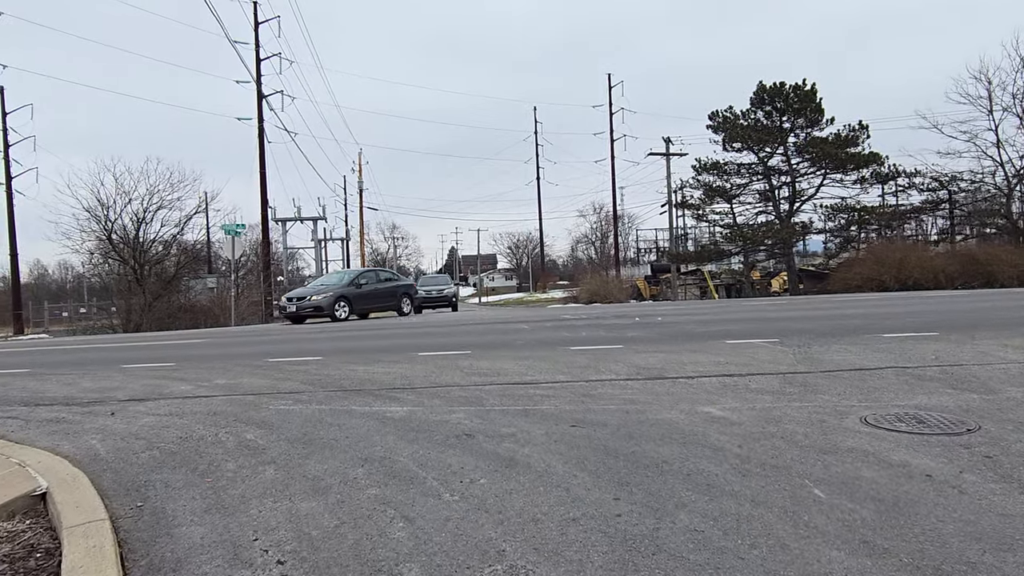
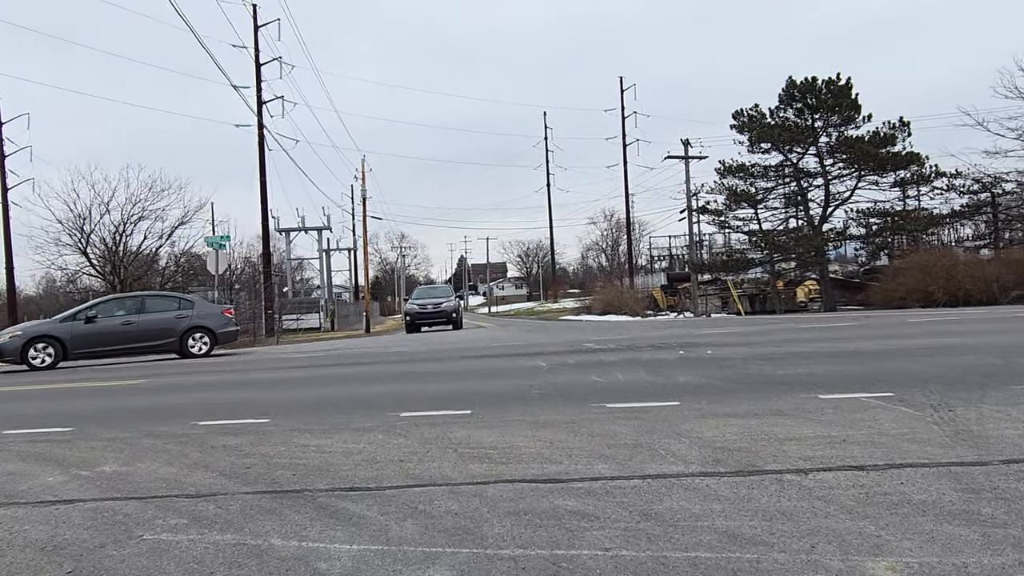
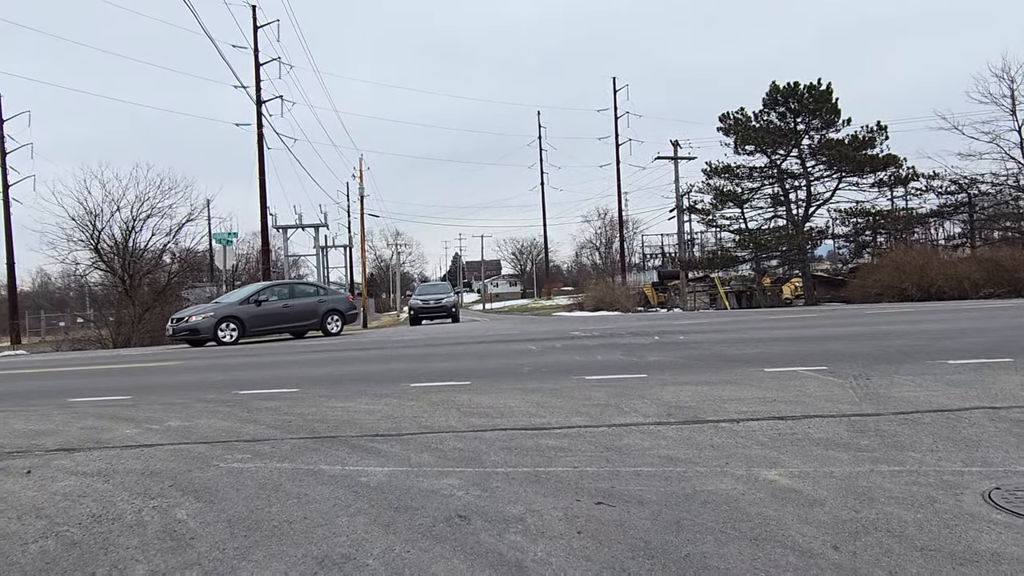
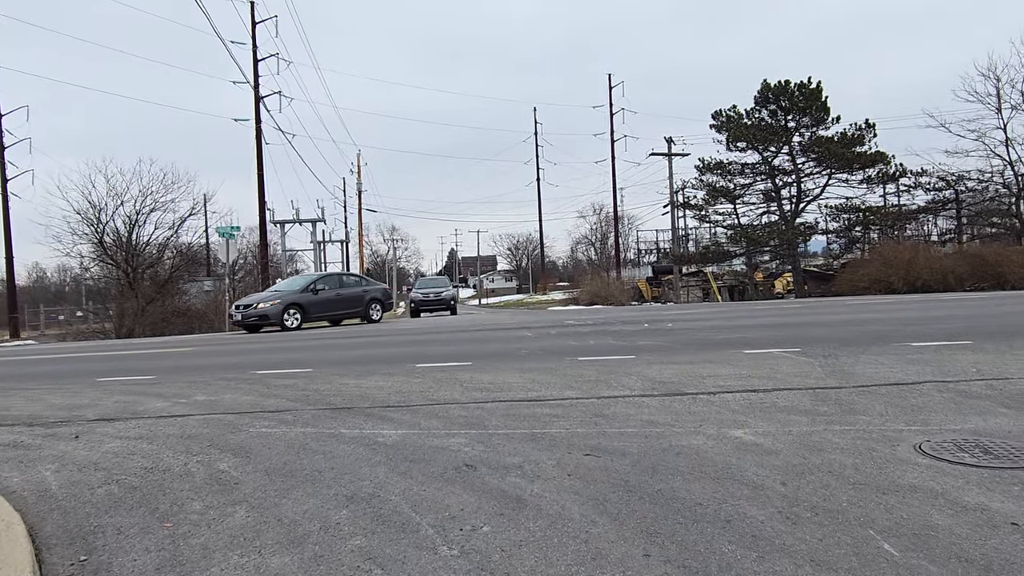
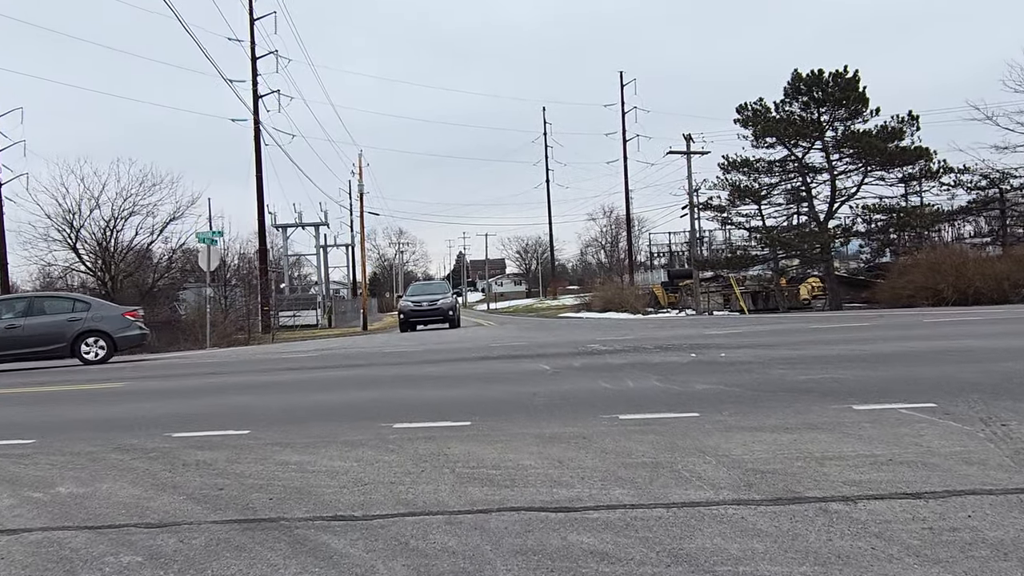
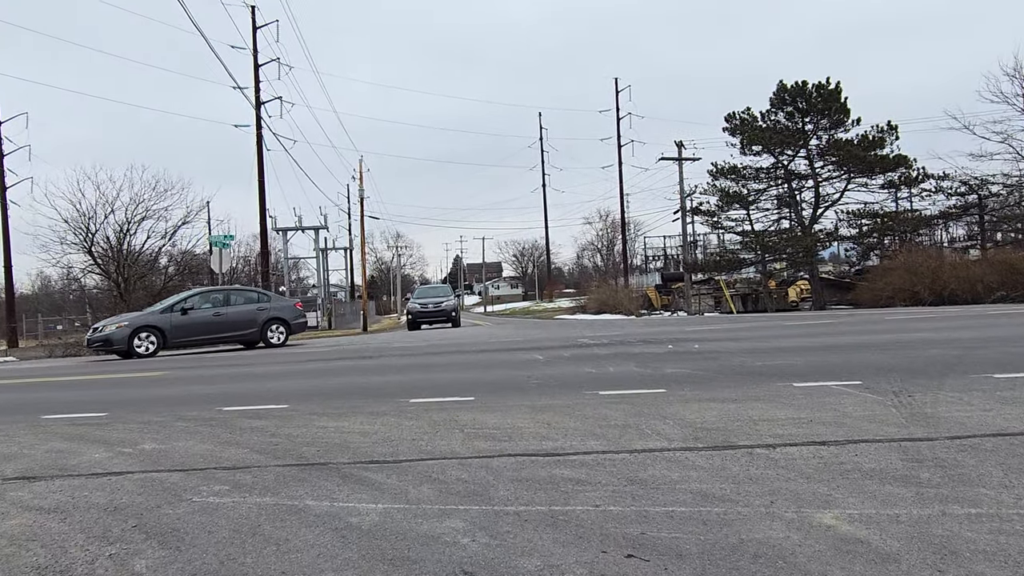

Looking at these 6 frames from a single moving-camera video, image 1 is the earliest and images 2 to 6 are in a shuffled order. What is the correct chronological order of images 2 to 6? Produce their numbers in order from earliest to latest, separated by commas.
4, 3, 6, 2, 5
